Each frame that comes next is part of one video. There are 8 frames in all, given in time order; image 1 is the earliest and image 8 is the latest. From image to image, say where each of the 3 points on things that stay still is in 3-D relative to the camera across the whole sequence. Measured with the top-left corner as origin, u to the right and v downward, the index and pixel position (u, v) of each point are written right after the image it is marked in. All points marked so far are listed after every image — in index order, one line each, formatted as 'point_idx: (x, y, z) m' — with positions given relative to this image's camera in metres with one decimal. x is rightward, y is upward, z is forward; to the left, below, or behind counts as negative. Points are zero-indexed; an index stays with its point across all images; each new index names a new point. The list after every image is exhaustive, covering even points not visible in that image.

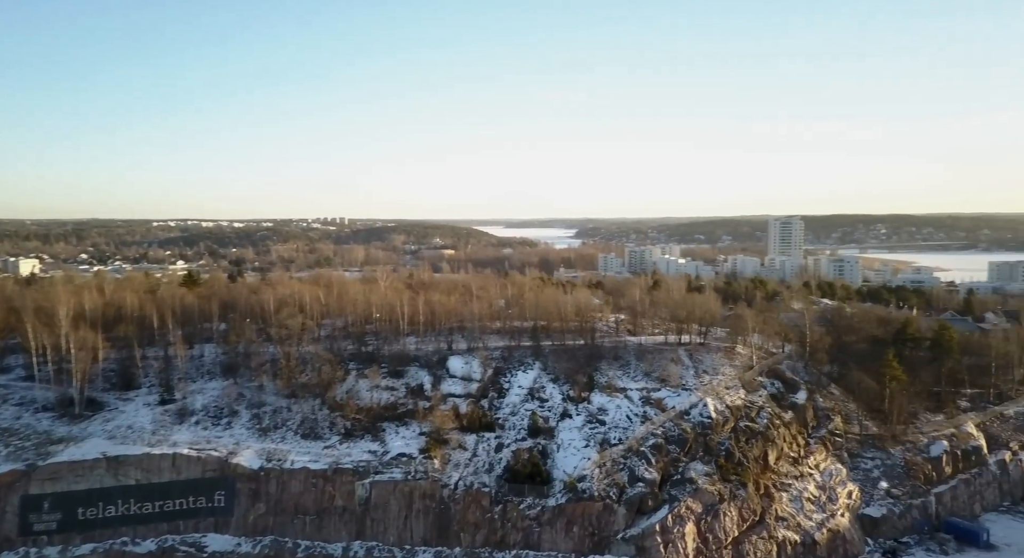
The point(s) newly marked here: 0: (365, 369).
0: (-4.9, -2.9, +18.7) m
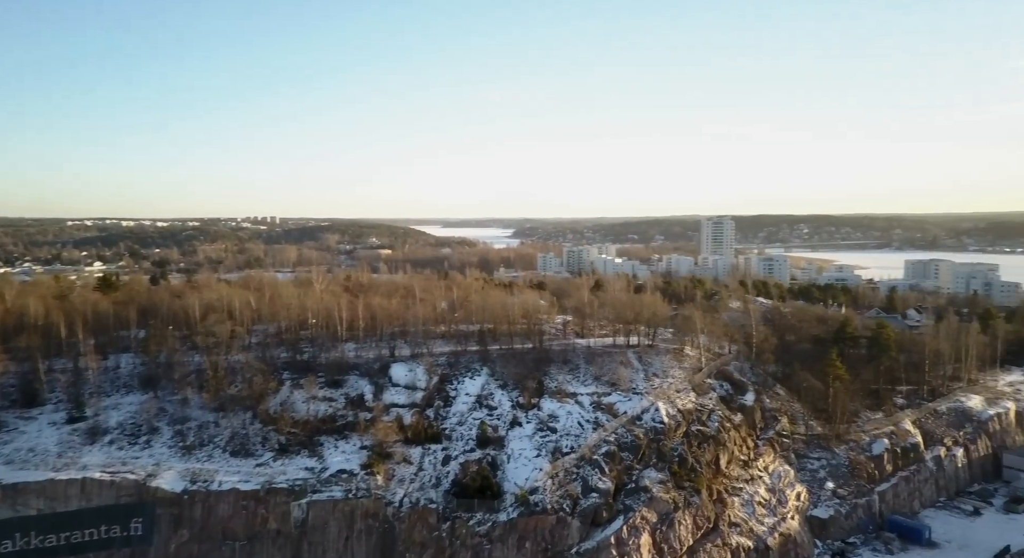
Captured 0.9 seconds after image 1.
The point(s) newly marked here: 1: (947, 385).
0: (-6.6, -3.1, +17.4) m
1: (+12.7, -3.1, +16.0) m
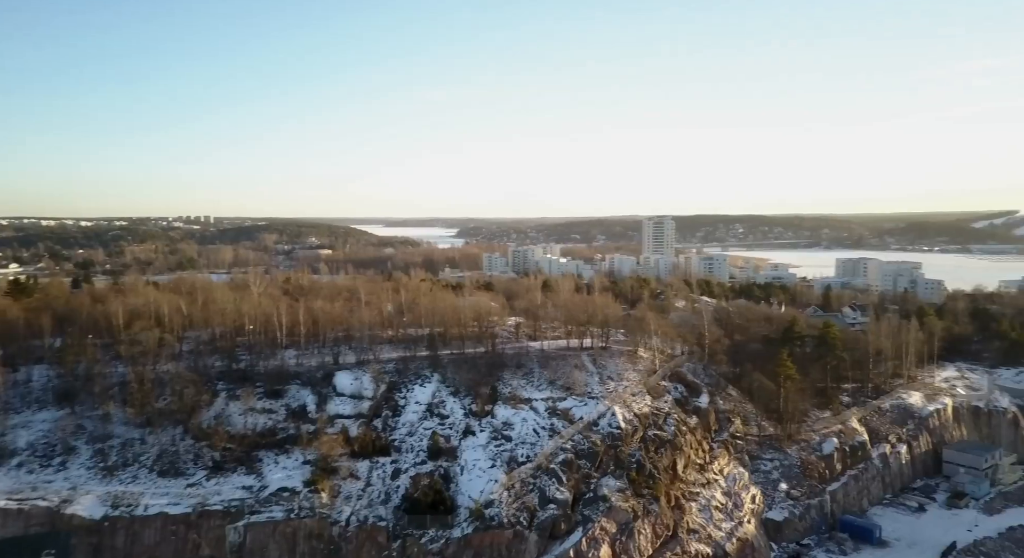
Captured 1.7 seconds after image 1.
0: (-8.0, -3.2, +16.2) m
1: (+11.3, -3.1, +16.6) m
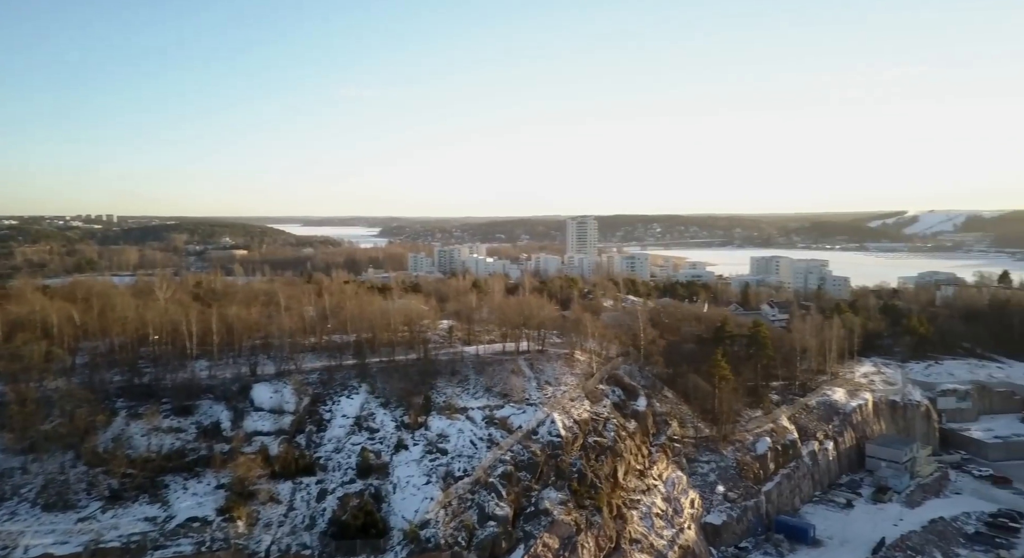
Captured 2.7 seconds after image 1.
0: (-9.8, -3.4, +14.5) m
1: (+9.4, -3.1, +17.3) m
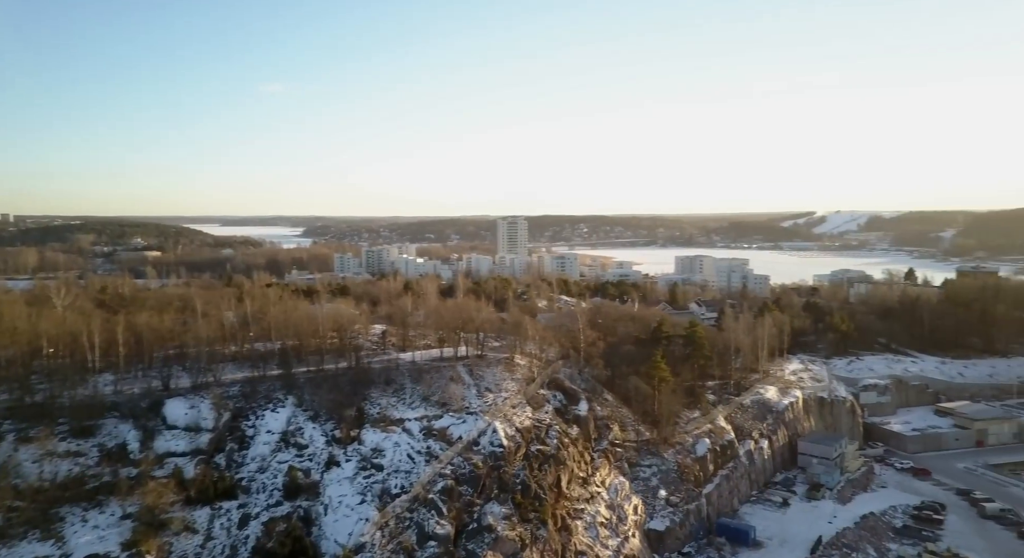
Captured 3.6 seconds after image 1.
0: (-11.2, -3.6, +12.8) m
1: (+7.4, -3.1, +17.8) m
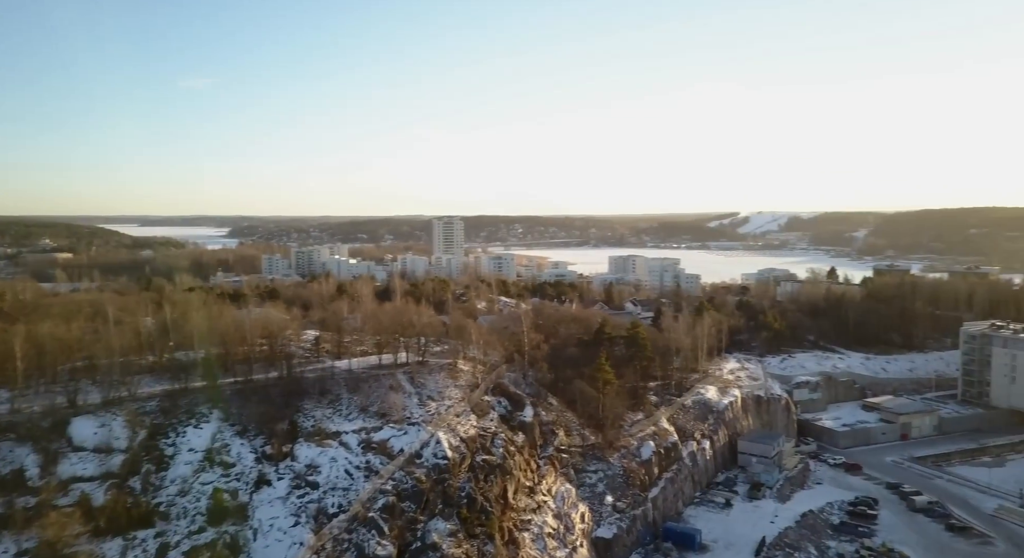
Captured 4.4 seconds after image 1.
0: (-12.4, -3.8, +11.1) m
1: (+5.6, -3.2, +18.1) m
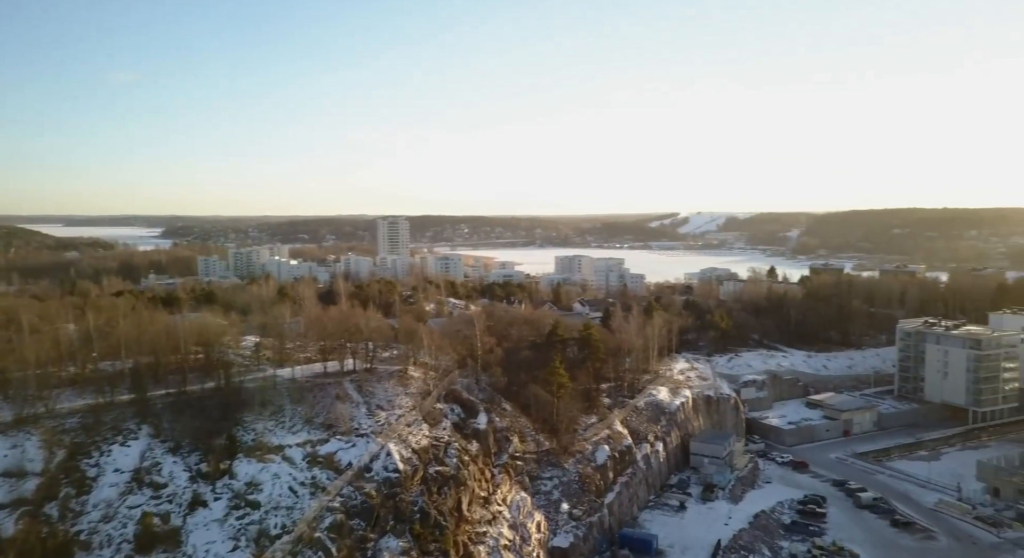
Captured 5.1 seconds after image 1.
0: (-13.2, -4.0, +9.6) m
1: (+4.1, -3.2, +18.2) m
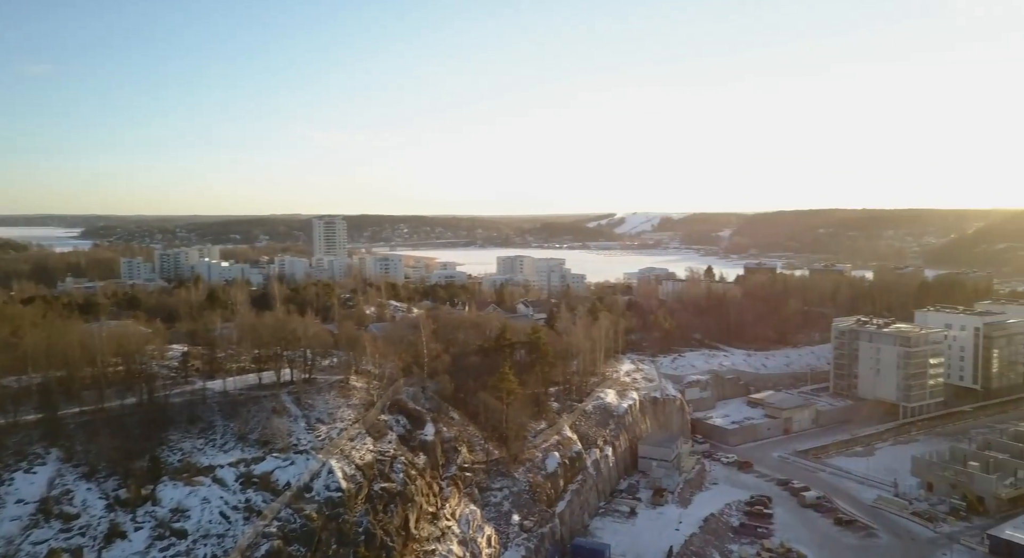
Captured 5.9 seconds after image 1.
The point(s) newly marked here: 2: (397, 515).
0: (-14.0, -4.3, +7.9) m
1: (+2.4, -3.3, +18.2) m
2: (-2.3, -4.7, +11.1) m
